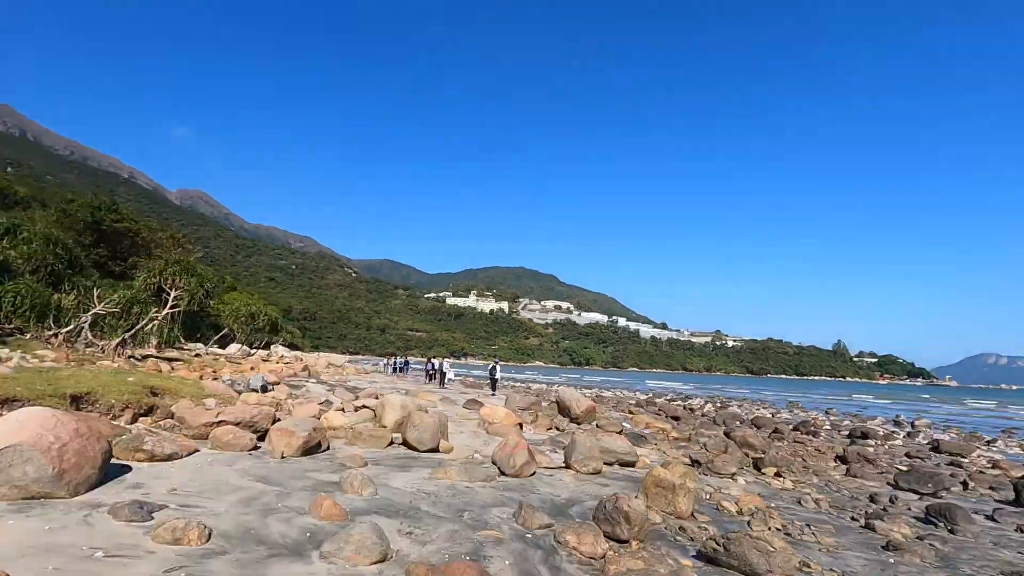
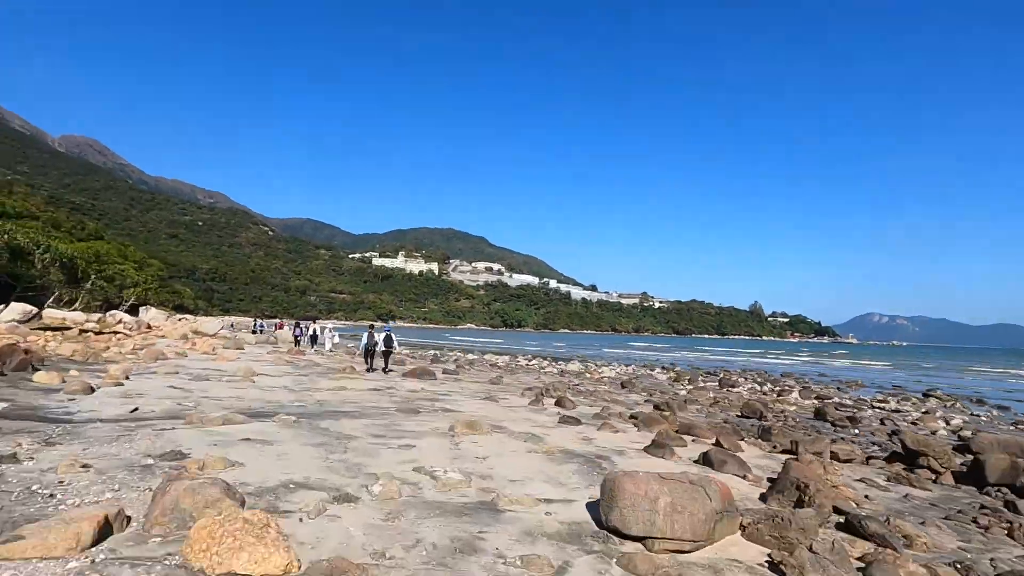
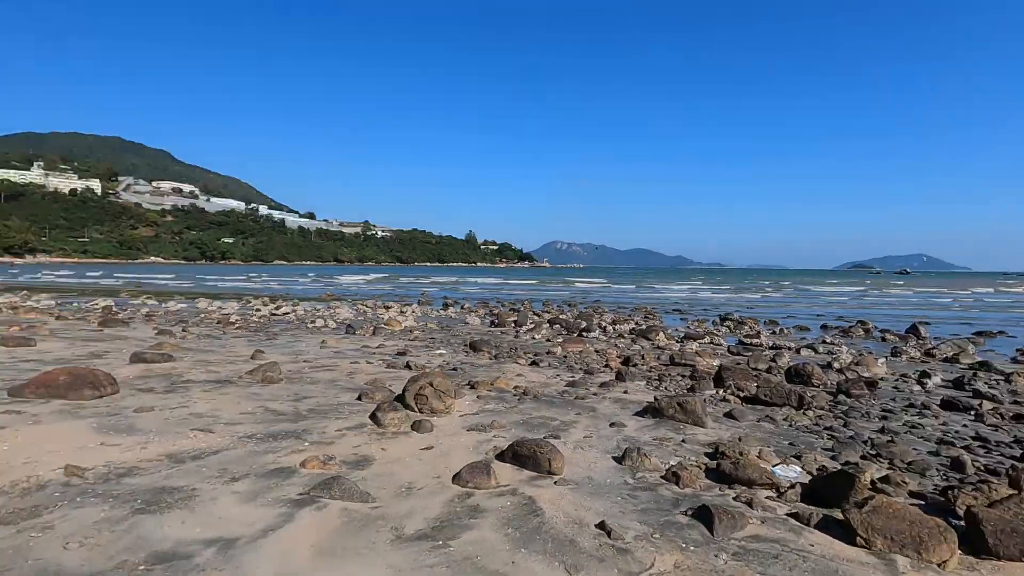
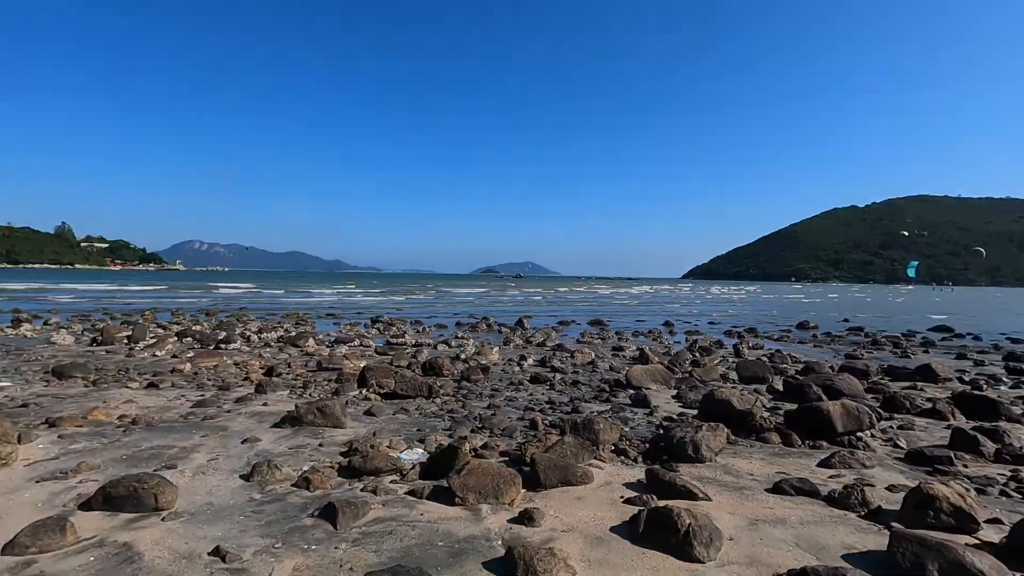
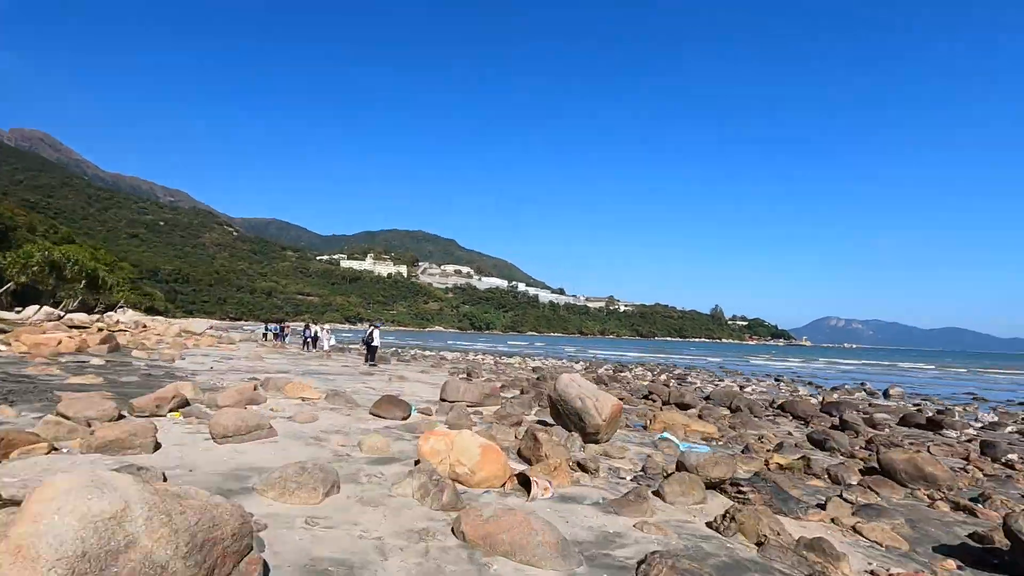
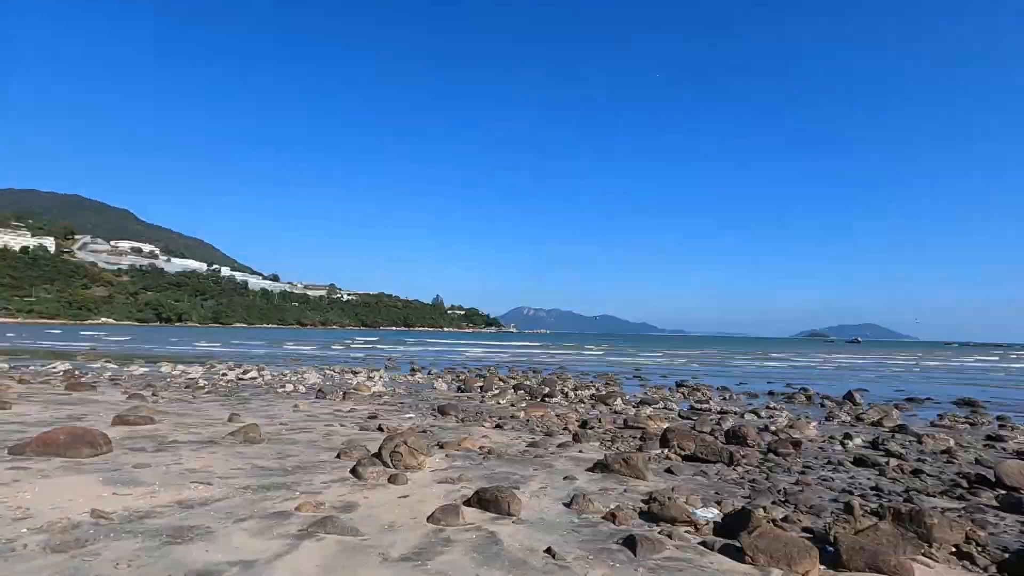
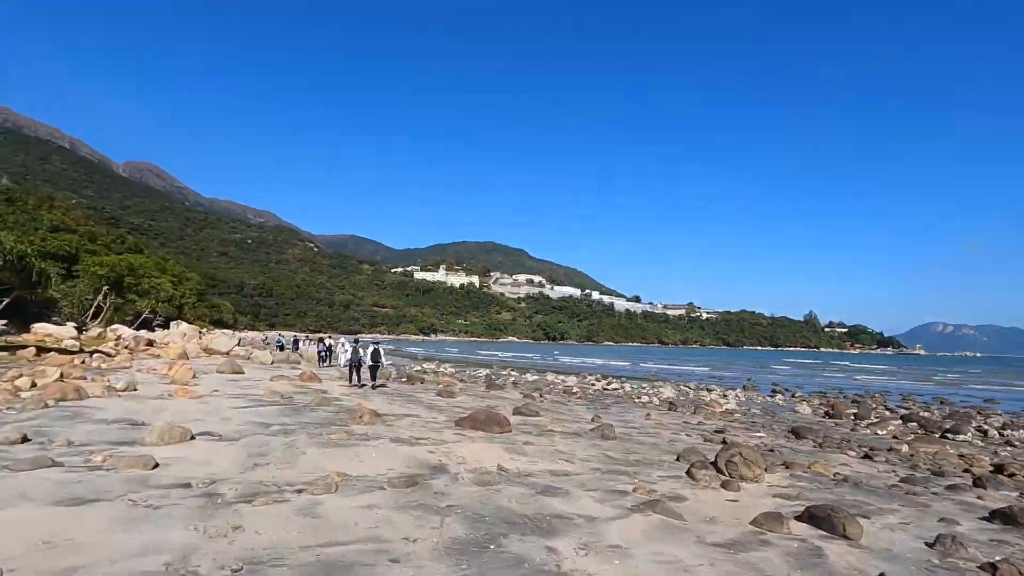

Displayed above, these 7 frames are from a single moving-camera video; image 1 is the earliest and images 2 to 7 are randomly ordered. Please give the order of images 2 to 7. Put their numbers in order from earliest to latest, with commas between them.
5, 2, 7, 6, 4, 3
